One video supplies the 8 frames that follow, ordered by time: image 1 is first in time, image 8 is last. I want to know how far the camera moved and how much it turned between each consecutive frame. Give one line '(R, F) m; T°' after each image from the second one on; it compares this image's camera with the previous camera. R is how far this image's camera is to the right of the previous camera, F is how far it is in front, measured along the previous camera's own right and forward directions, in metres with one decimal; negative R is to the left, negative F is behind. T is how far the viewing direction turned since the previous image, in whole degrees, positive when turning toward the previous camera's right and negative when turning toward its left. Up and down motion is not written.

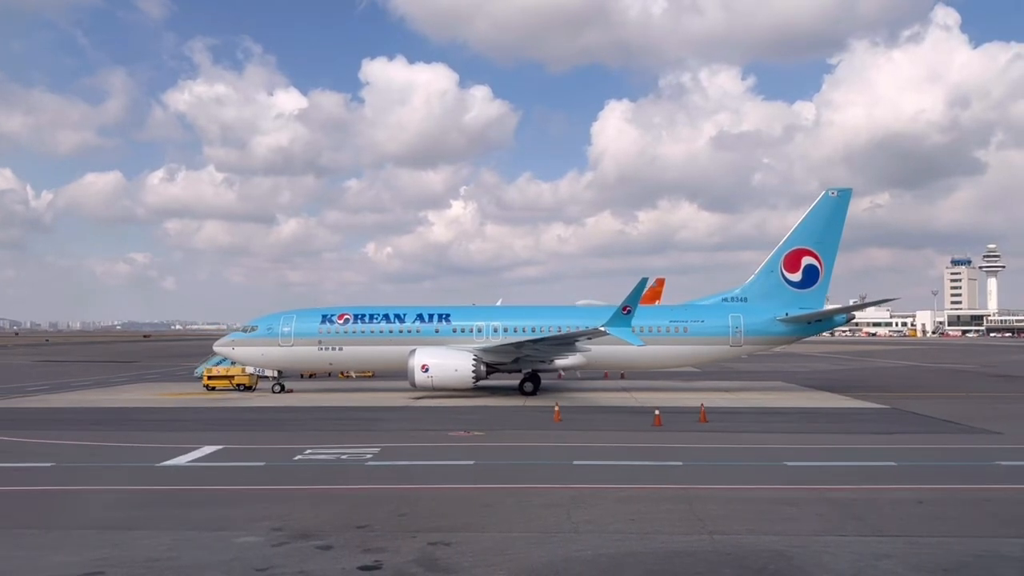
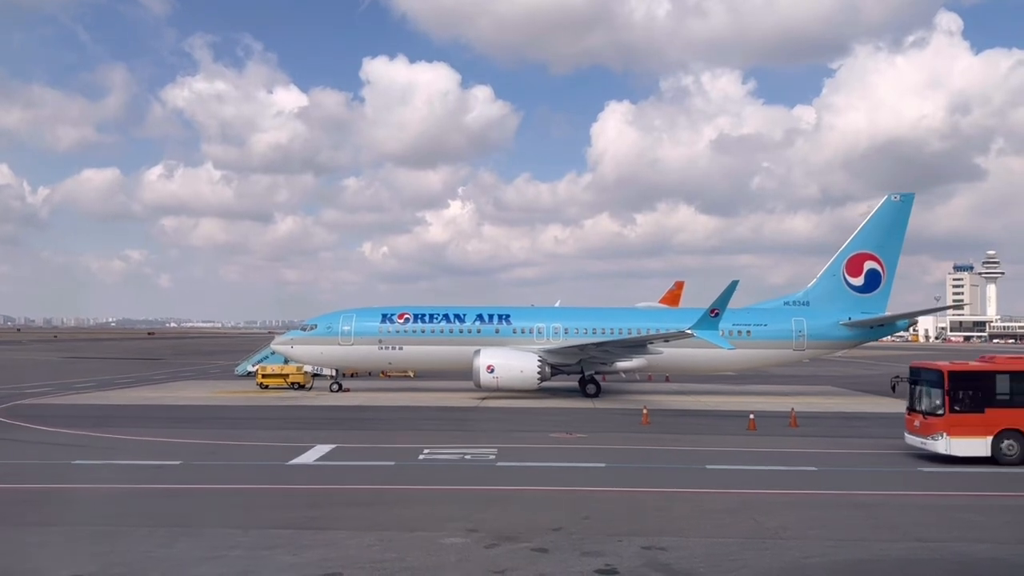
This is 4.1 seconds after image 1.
(-2.8, +0.1) m; 0°
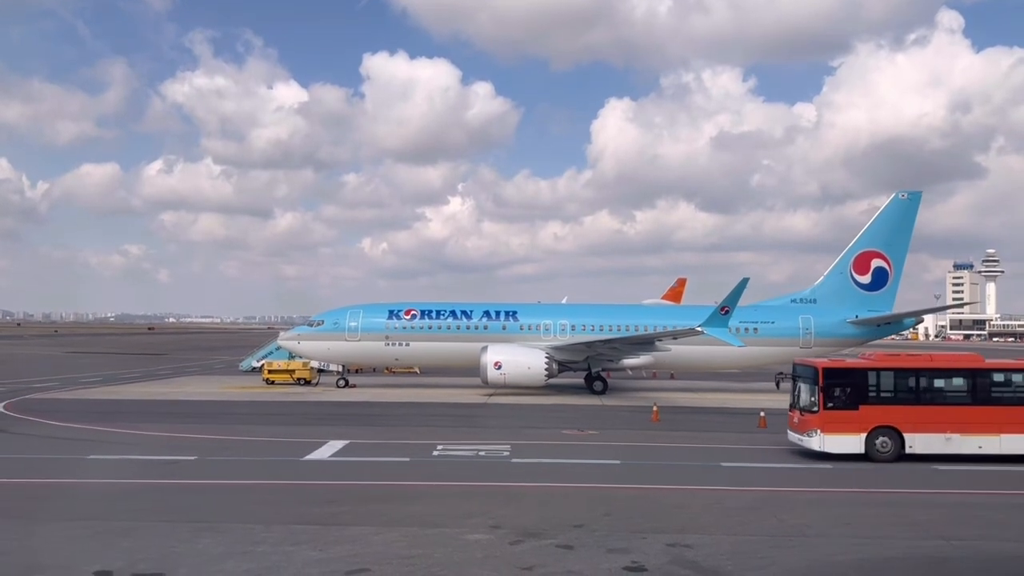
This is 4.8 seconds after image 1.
(-0.3, 0.0) m; 0°
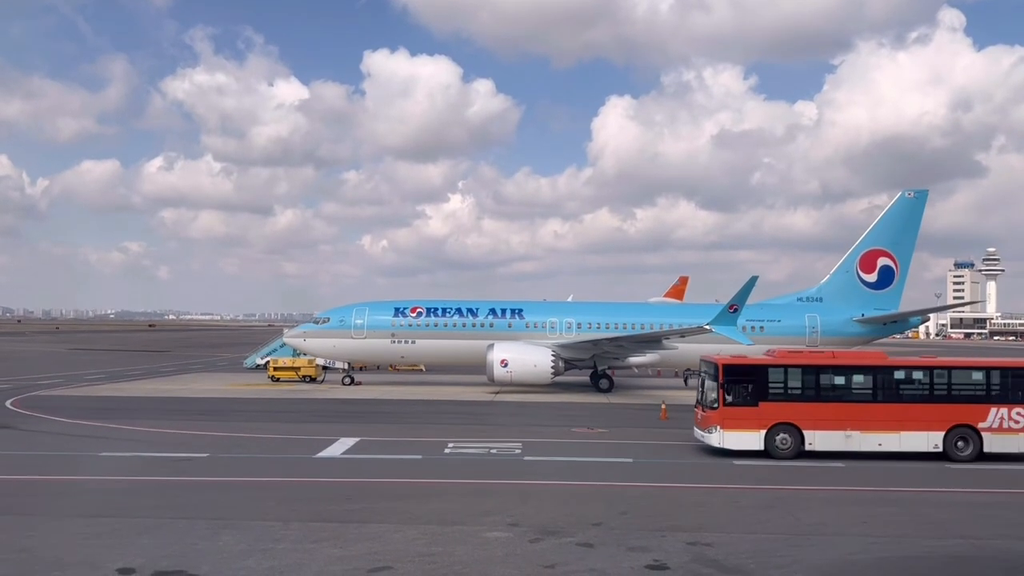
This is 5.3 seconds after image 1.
(-0.3, 0.0) m; 0°
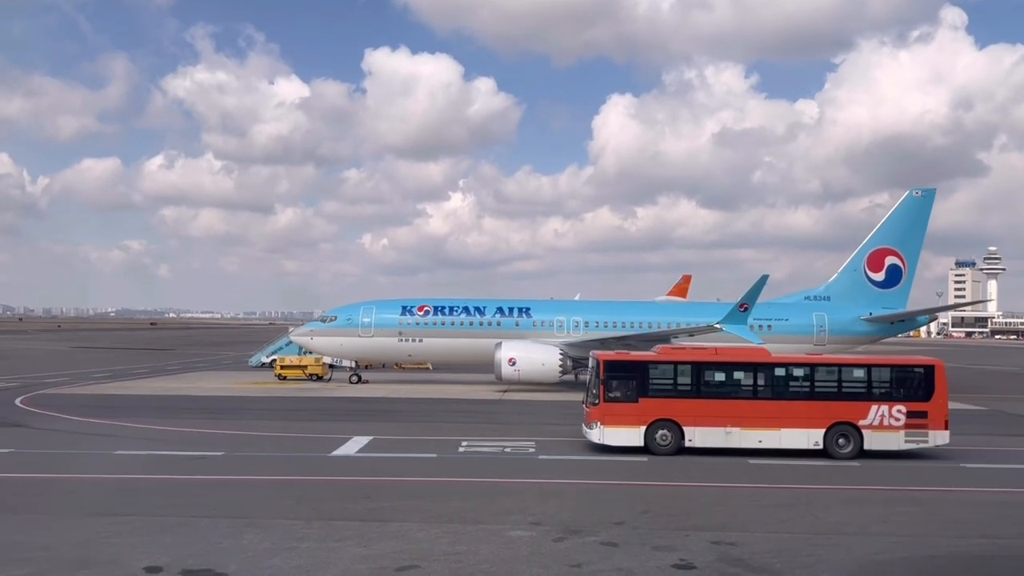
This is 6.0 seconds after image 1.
(-0.3, 0.0) m; 0°
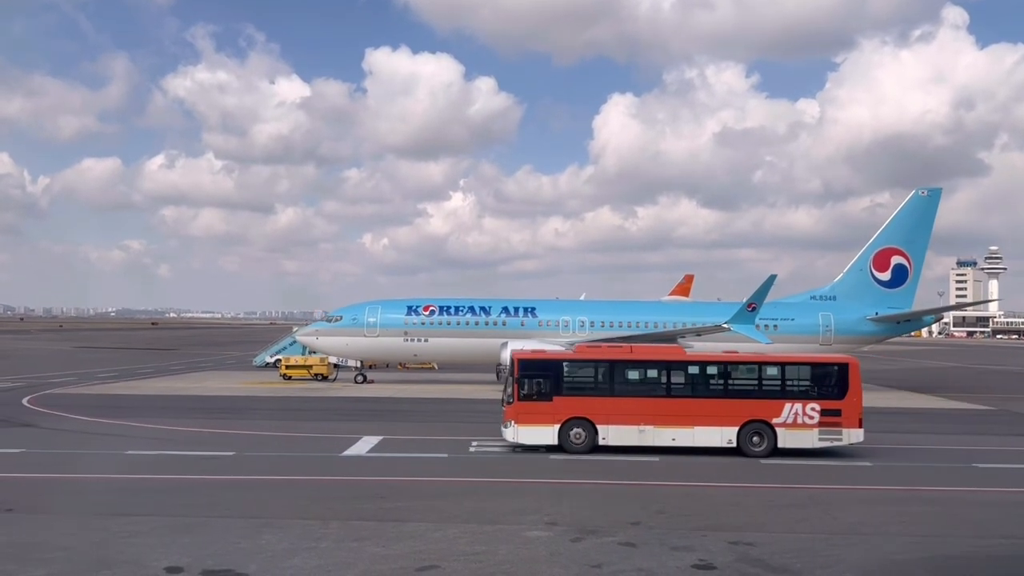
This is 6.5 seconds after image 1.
(-0.2, 0.0) m; 0°
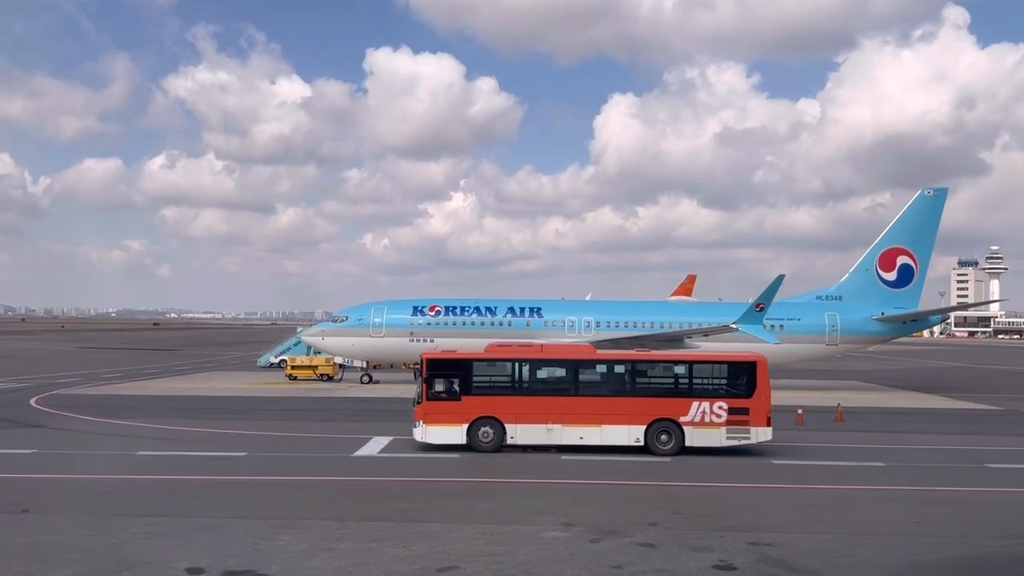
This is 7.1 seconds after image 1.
(-0.2, 0.0) m; 0°
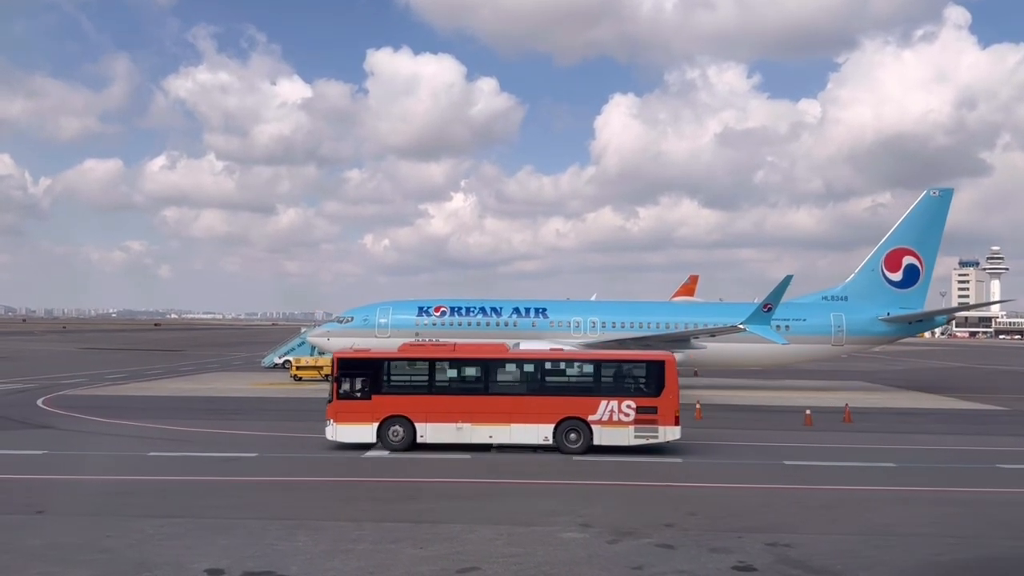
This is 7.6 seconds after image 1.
(-0.2, 0.0) m; 0°
